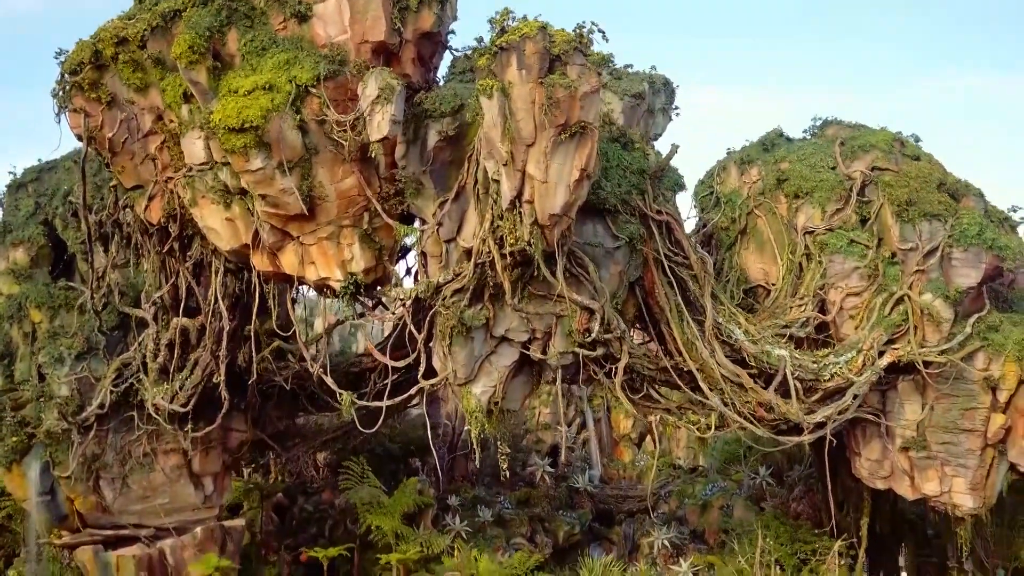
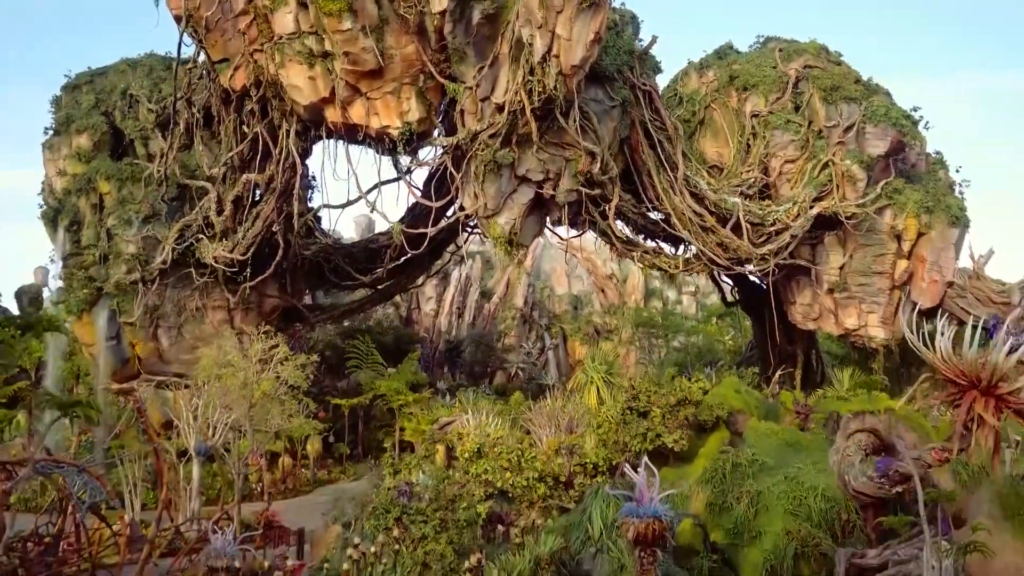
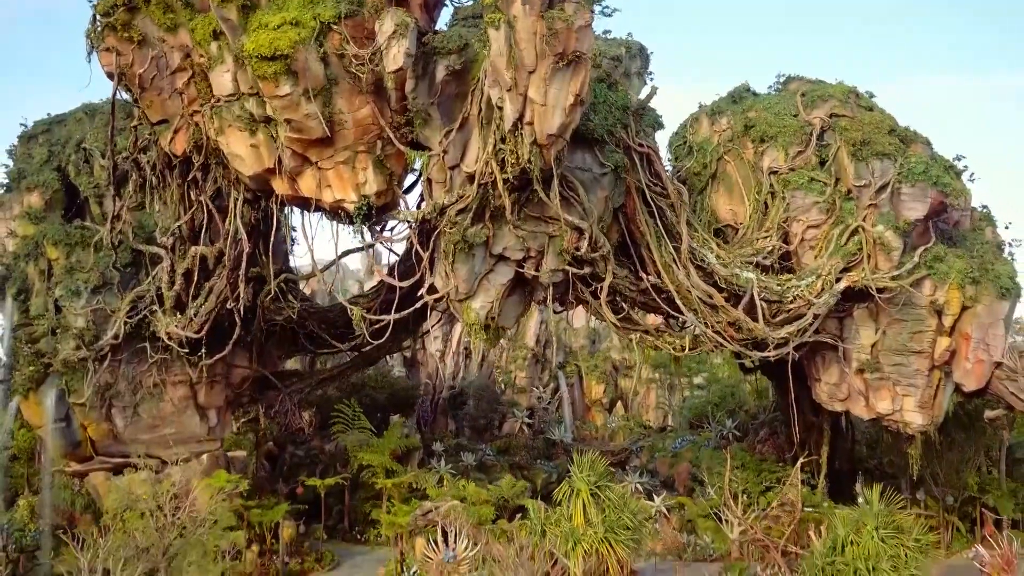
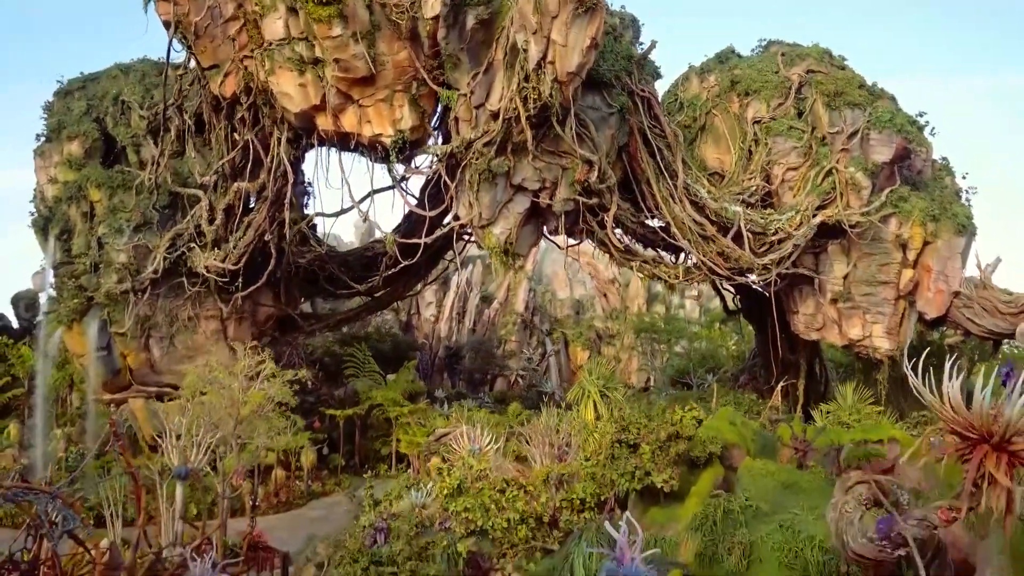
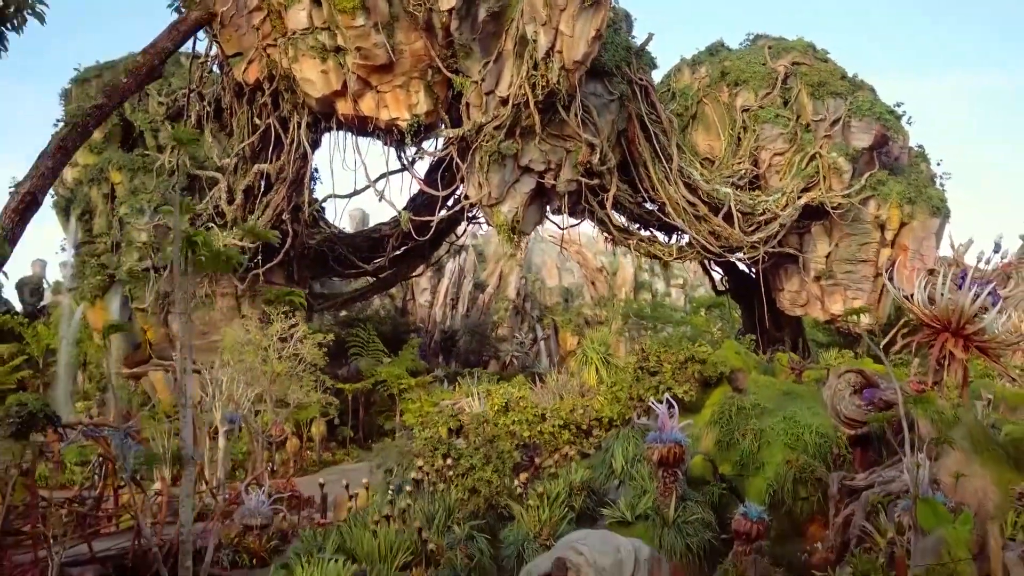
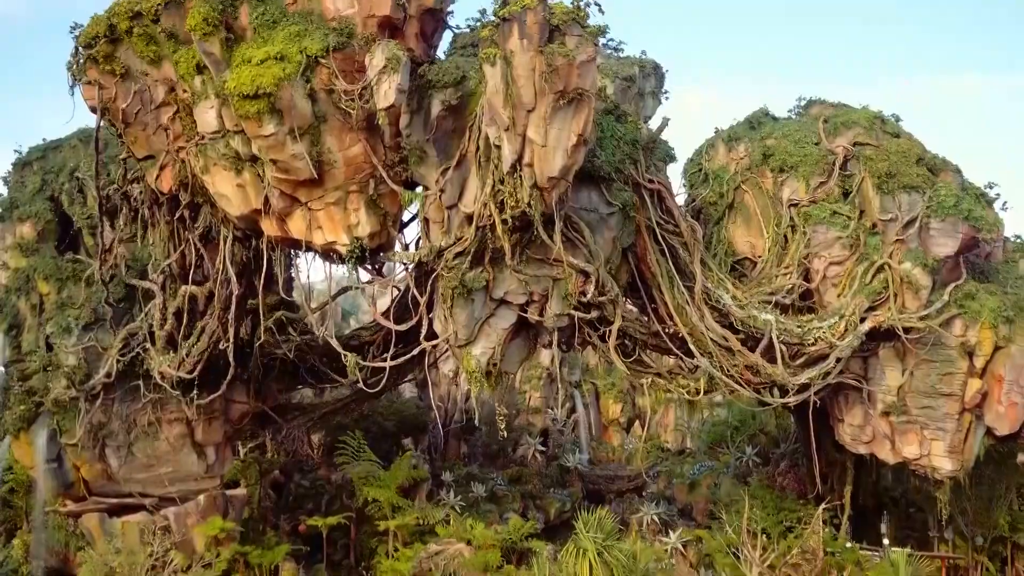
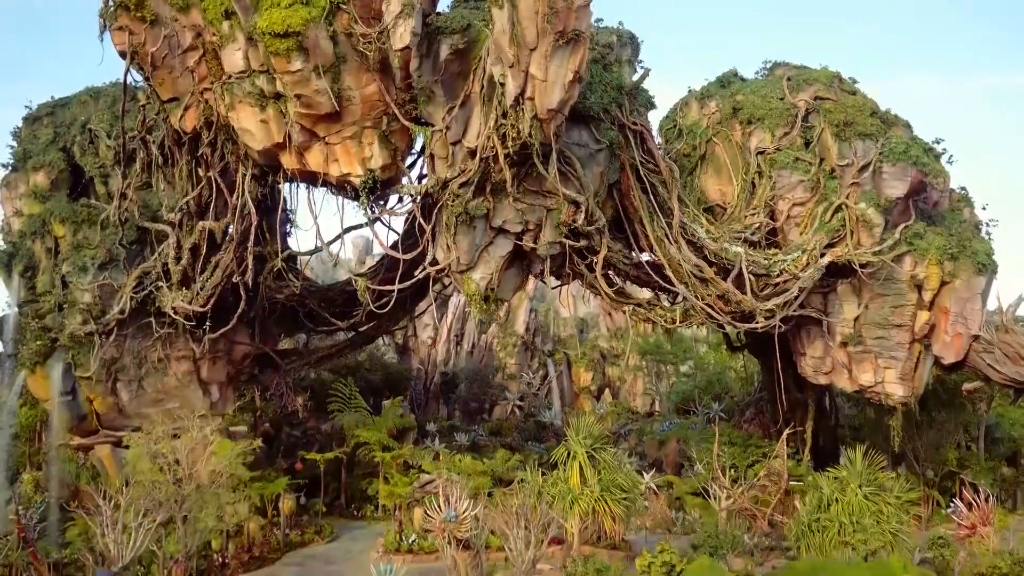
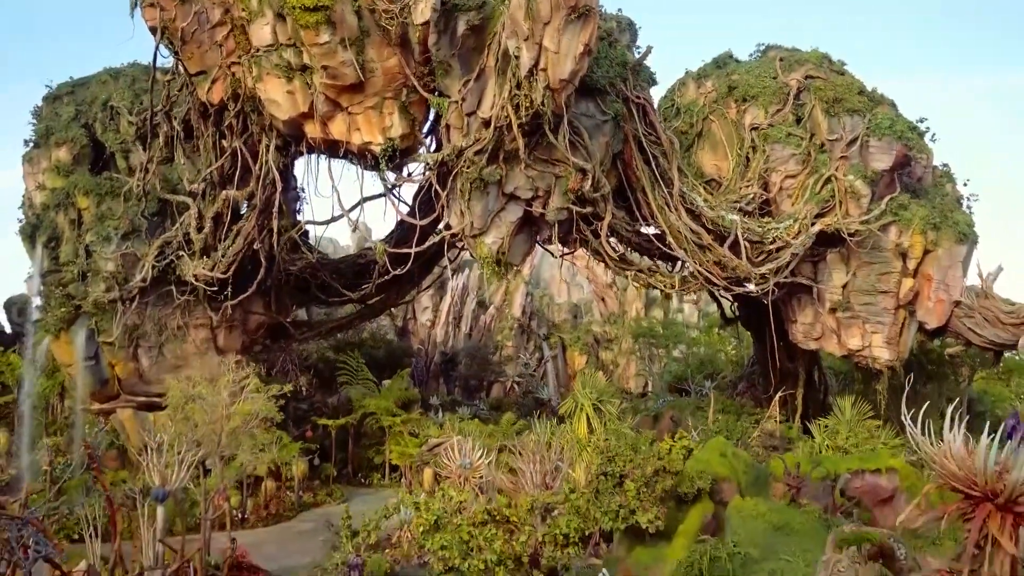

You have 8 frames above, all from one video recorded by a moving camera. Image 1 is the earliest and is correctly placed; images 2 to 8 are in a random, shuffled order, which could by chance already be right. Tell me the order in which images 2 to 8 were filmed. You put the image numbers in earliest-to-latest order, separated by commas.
6, 3, 7, 8, 4, 2, 5
